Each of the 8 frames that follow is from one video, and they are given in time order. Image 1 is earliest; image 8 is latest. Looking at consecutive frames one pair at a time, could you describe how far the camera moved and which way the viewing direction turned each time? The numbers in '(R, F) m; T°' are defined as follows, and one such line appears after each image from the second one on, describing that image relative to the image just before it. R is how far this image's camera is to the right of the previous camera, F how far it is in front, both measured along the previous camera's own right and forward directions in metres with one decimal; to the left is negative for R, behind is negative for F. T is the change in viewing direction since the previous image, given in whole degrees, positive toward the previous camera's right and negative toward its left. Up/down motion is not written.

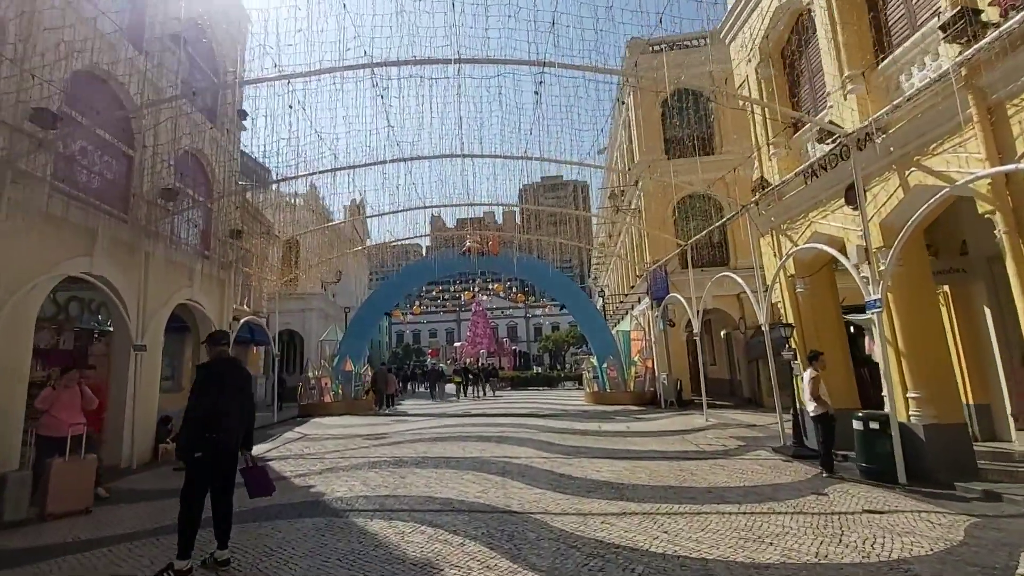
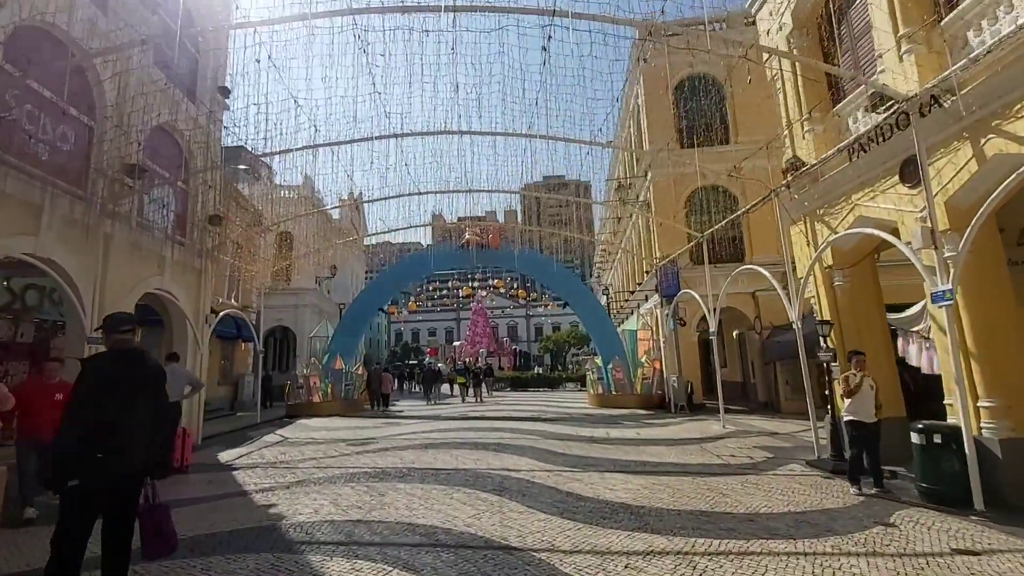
(0.0, +1.0) m; 0°
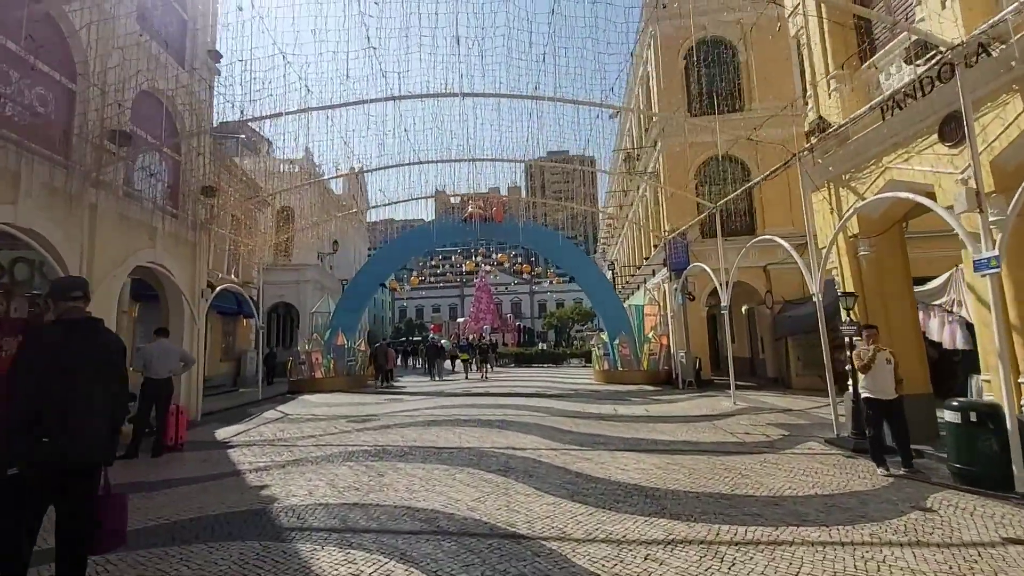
(0.0, +0.4) m; 0°
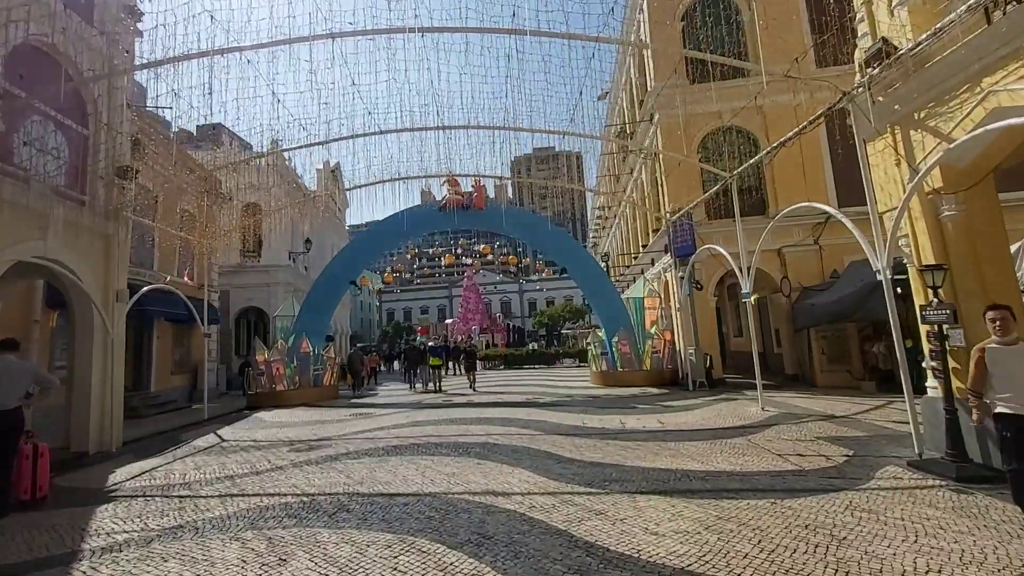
(+0.2, +1.9) m; +1°
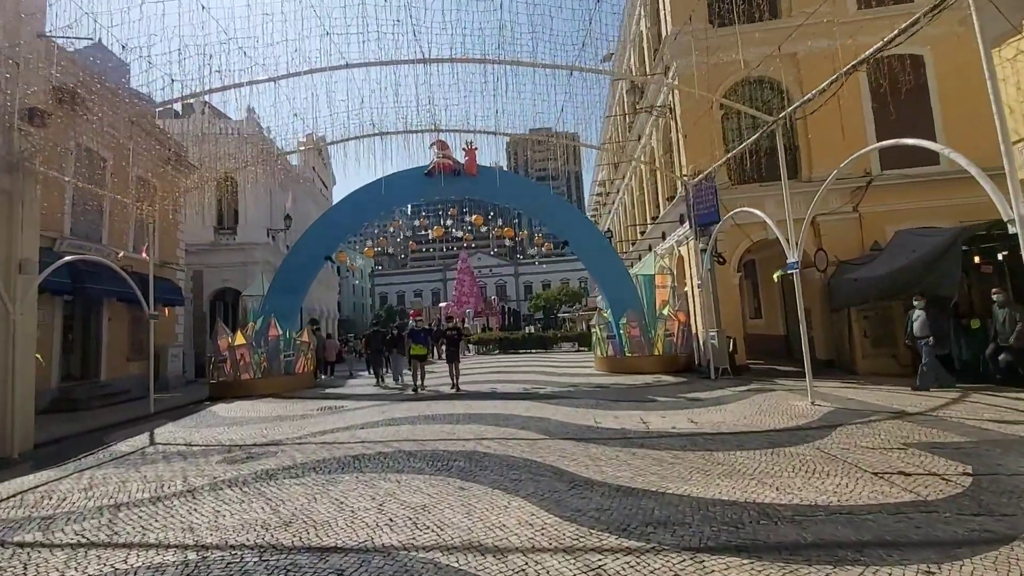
(0.0, +1.7) m; +1°
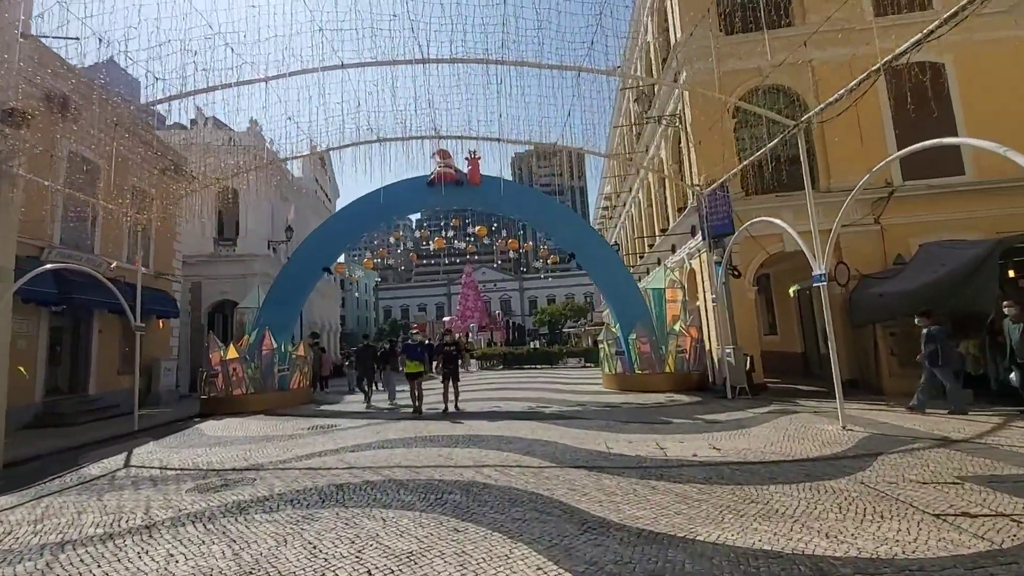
(0.0, +0.5) m; -1°
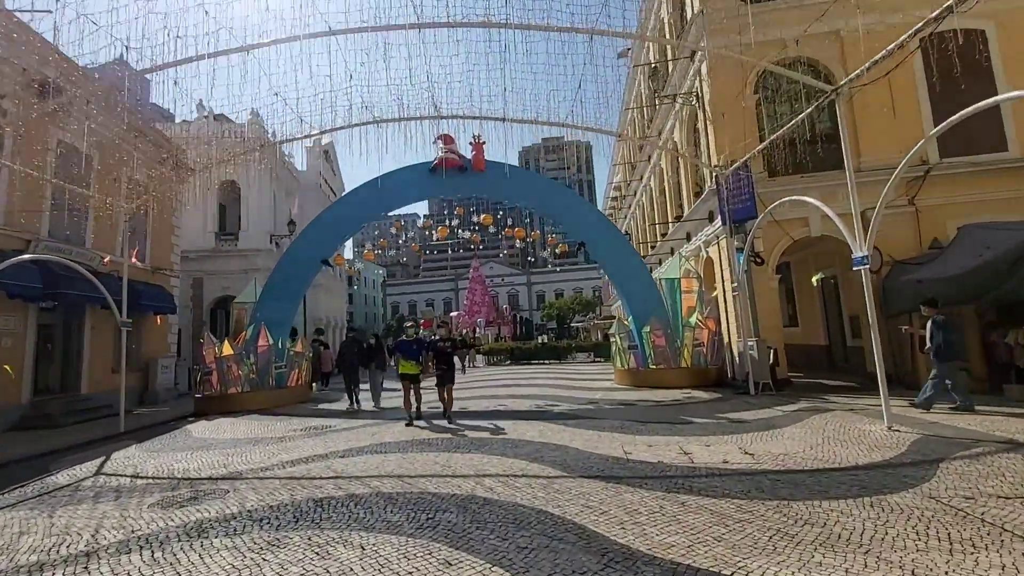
(0.0, +0.7) m; -1°
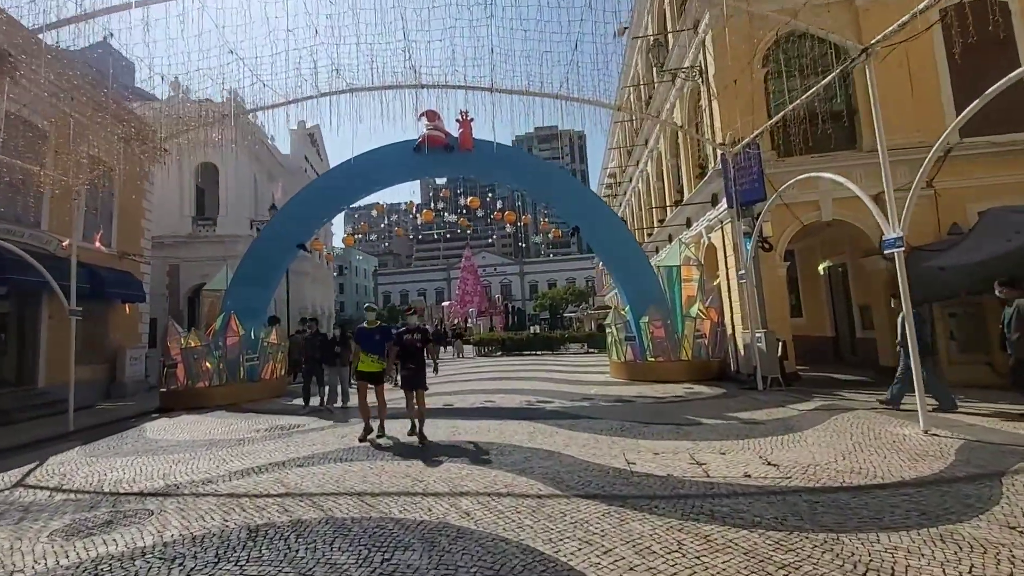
(+0.1, +0.8) m; +1°
